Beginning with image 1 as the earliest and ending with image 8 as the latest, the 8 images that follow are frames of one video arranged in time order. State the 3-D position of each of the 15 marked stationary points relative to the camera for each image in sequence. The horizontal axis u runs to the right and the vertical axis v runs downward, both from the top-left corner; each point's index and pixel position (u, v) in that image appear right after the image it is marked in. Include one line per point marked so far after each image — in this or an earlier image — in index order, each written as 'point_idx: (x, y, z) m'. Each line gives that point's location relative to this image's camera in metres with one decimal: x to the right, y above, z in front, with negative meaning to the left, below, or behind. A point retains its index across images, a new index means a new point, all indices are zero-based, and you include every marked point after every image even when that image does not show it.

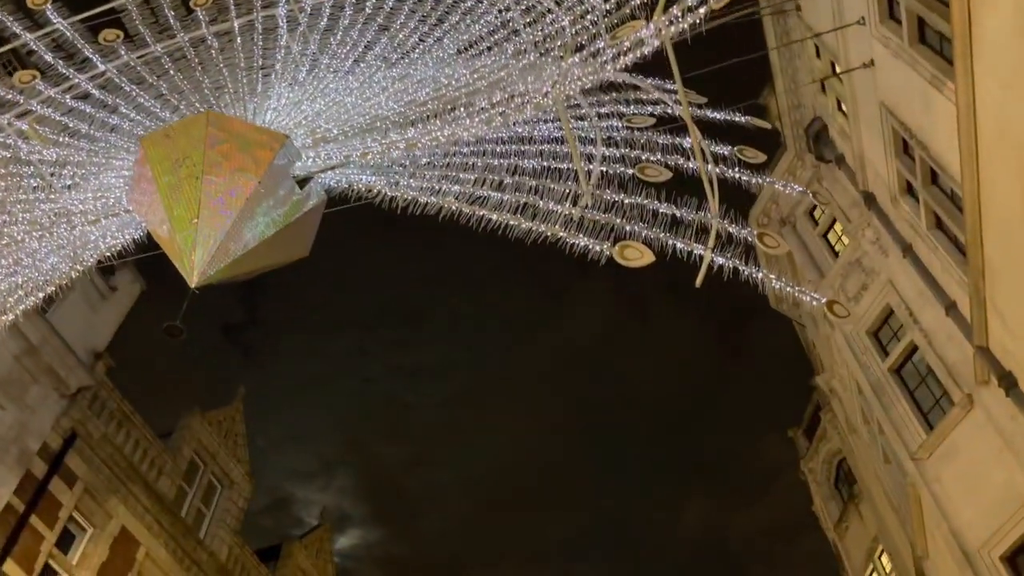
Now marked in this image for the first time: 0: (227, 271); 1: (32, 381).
0: (-3.8, +0.2, +10.7) m
1: (-11.8, -2.2, +20.3) m
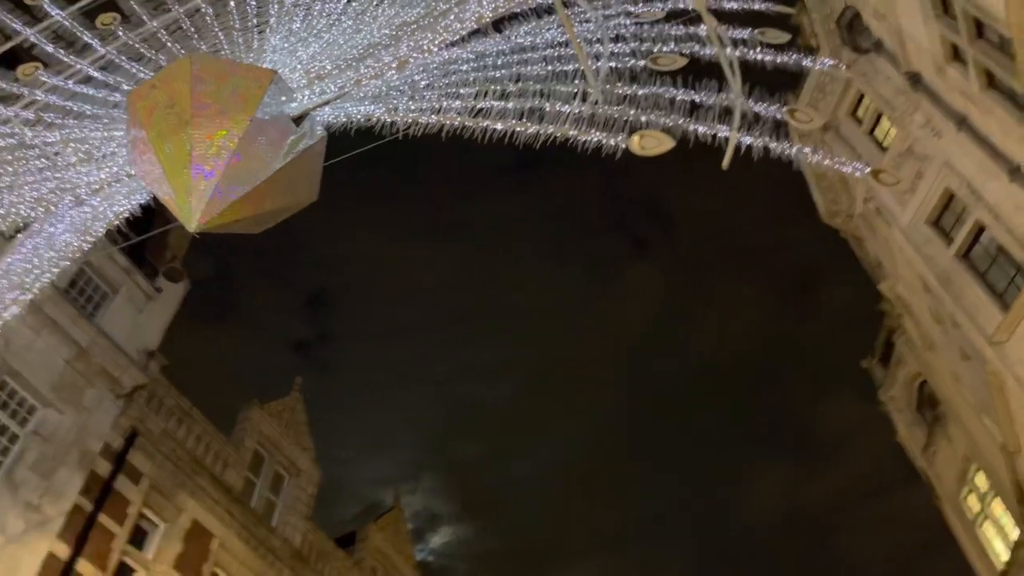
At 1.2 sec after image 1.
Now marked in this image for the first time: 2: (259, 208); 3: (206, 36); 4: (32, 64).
0: (-3.6, +0.8, +10.3) m
1: (-10.6, -2.4, +20.5) m
2: (-3.2, +1.0, +10.5) m
3: (-5.2, +4.3, +14.0) m
4: (-7.6, +3.6, +13.2) m
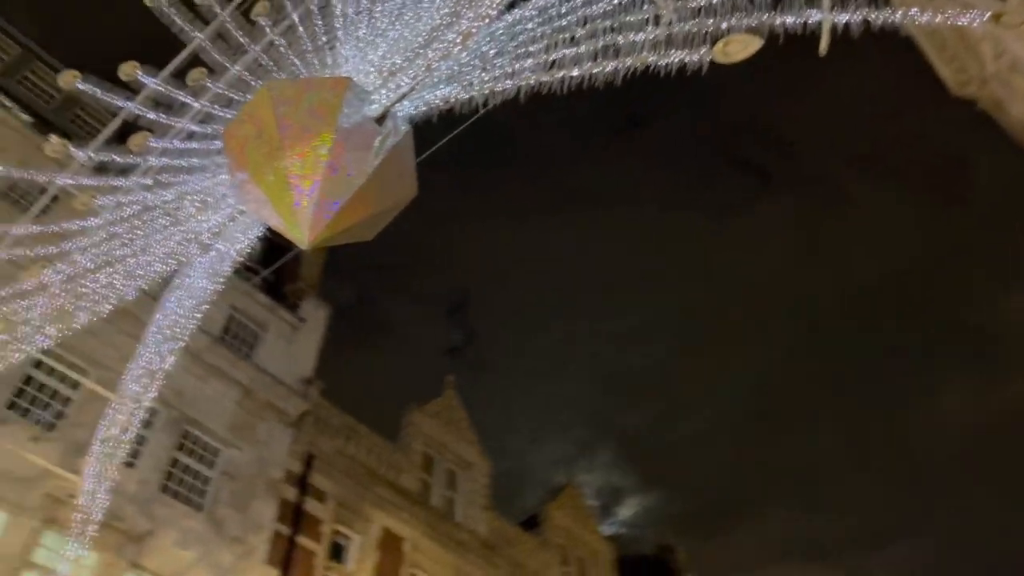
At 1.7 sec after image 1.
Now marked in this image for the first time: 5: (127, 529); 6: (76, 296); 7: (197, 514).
0: (-2.3, +0.7, +10.6) m
1: (-6.7, -3.4, +21.8) m
2: (-1.9, +1.0, +10.7) m
3: (-4.0, +3.9, +14.4) m
4: (-6.3, +2.6, +14.0) m
5: (-7.9, -4.9, +16.9) m
6: (-8.7, -0.2, +16.6) m
7: (-7.2, -5.1, +18.8) m
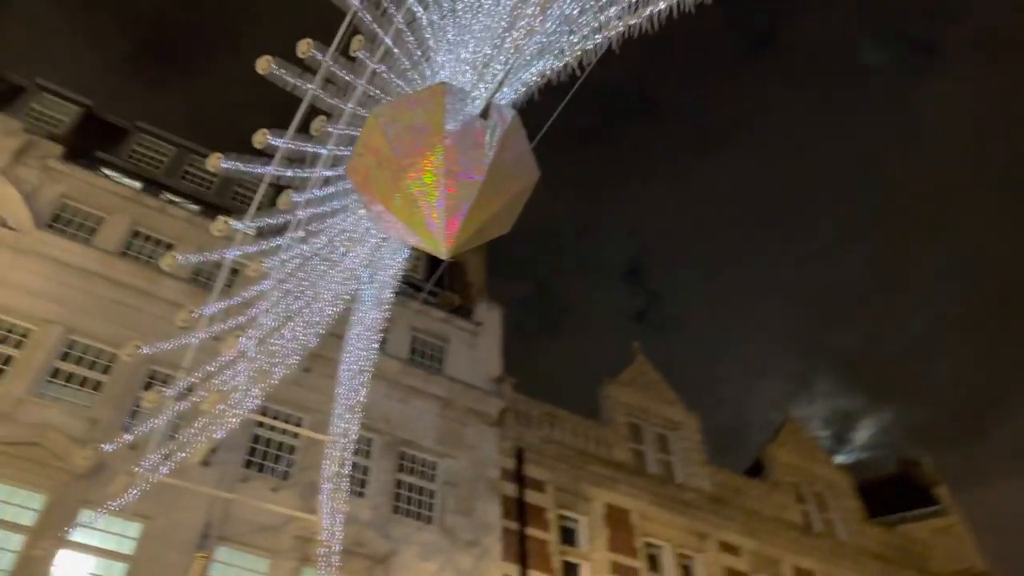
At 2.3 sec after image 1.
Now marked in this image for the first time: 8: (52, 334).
0: (-0.5, +0.7, +10.7) m
1: (-1.3, -3.8, +22.6) m
2: (-0.2, +1.0, +10.7) m
3: (-2.2, +3.6, +14.8) m
4: (-4.1, +1.7, +14.9) m
5: (-3.1, -5.8, +18.1) m
6: (-5.2, -1.4, +17.9) m
7: (-2.0, -5.7, +19.8) m
8: (-10.2, -1.0, +18.2) m
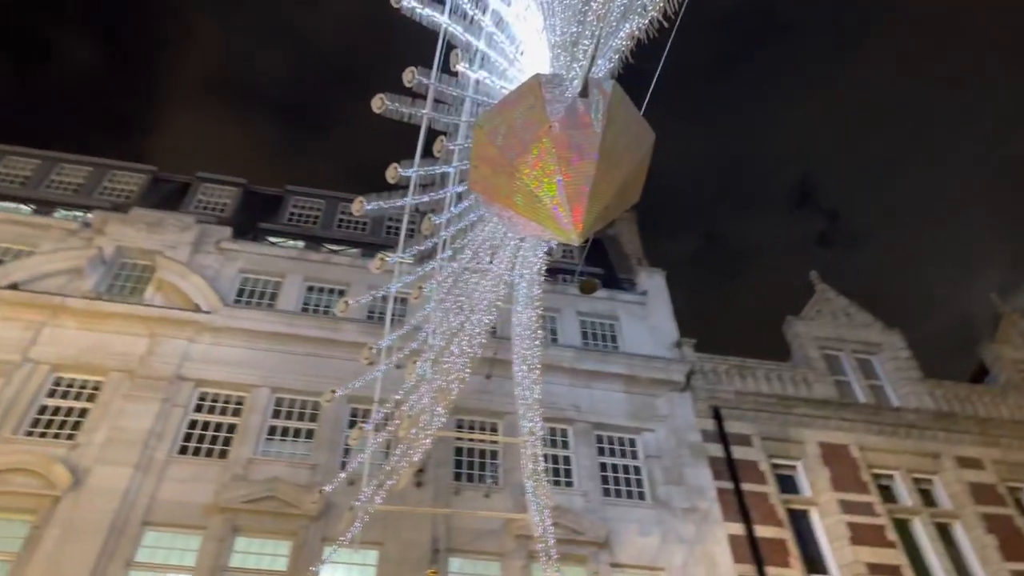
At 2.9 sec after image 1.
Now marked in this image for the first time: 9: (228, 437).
0: (+1.1, +0.9, +10.7) m
1: (+3.8, -3.0, +22.5) m
2: (+1.4, +1.4, +10.6) m
3: (-0.3, +3.6, +15.0) m
4: (-1.7, +1.3, +15.5) m
5: (+1.8, -5.6, +18.4) m
6: (-1.3, -1.9, +18.7) m
7: (+3.2, -5.1, +19.9) m
8: (-6.1, -2.6, +20.0) m
9: (-6.6, -3.5, +19.2) m
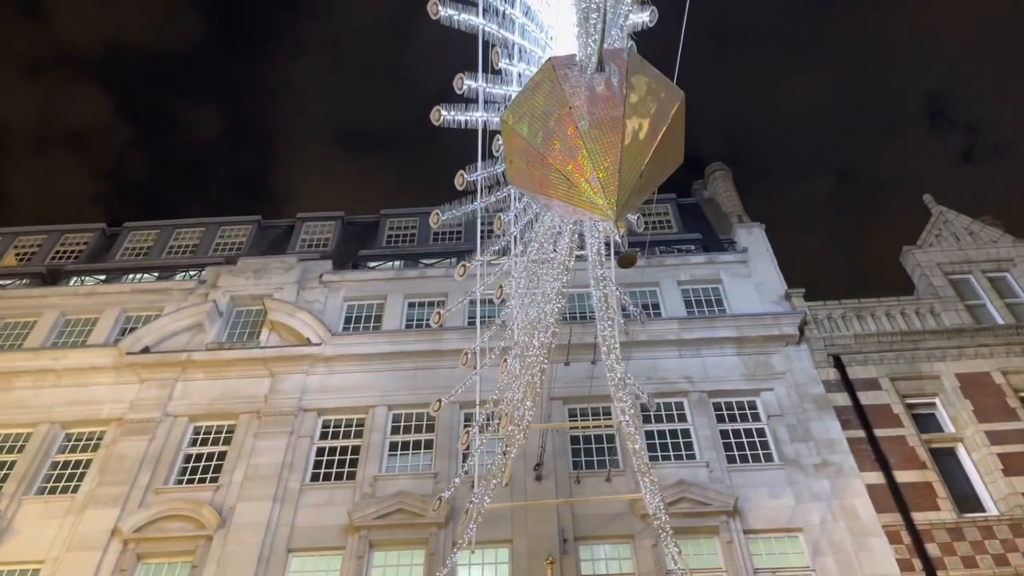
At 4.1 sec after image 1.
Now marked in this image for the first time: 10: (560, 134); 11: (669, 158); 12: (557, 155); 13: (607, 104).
0: (+1.6, +1.3, +10.5) m
1: (+6.7, -1.8, +21.7) m
2: (+1.7, +1.8, +10.4) m
3: (+0.4, +3.7, +15.0) m
4: (-0.5, +1.3, +15.6) m
5: (+4.5, -4.8, +18.0) m
6: (+0.9, -1.7, +18.8) m
7: (+6.1, -4.1, +19.3) m
8: (-3.4, -3.2, +20.8) m
9: (-3.8, -4.1, +20.1) m
10: (+0.7, +1.9, +10.4) m
11: (+2.0, +1.7, +10.7) m
12: (+0.6, +1.7, +10.5) m
13: (+1.2, +2.3, +10.2) m
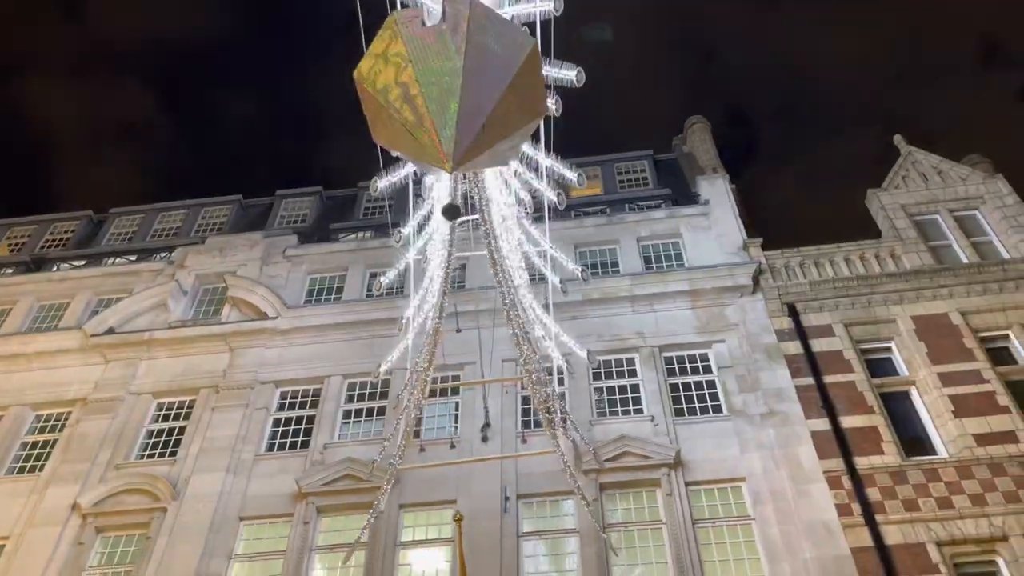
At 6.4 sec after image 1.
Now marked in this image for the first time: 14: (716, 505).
0: (-0.3, +1.9, +10.3) m
1: (+5.5, -0.5, +21.5) m
2: (-0.2, +2.3, +10.3) m
3: (-1.4, +4.4, +14.8) m
4: (-2.1, +2.0, +15.6) m
5: (+3.3, -3.8, +17.9) m
6: (-0.5, -0.8, +18.8) m
7: (+4.8, -2.9, +19.1) m
8: (-4.6, -2.5, +21.1) m
9: (-5.0, -3.4, +20.4) m
10: (-1.2, +2.4, +10.3) m
11: (+0.1, +2.3, +10.6) m
12: (-1.3, +2.2, +10.4) m
13: (-0.8, +2.9, +10.1) m
14: (+4.3, -4.6, +17.5) m
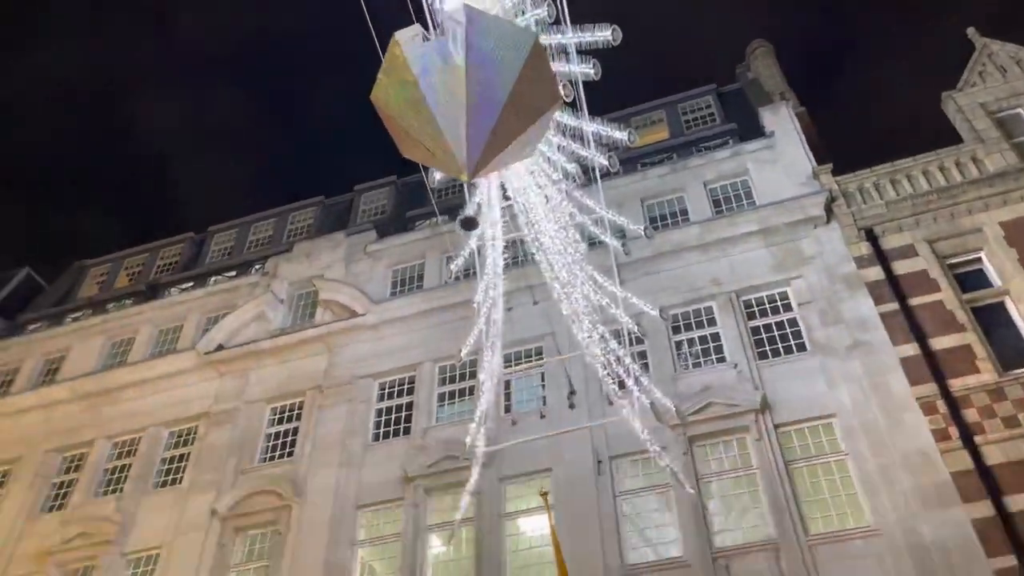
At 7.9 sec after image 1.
0: (-0.1, +2.0, +10.7) m
1: (+7.3, +1.2, +21.1) m
2: (-0.1, +2.4, +10.6) m
3: (-1.1, +4.6, +15.1) m
4: (-1.3, +2.2, +16.1) m
5: (+5.2, -2.6, +18.0) m
6: (+1.2, -0.1, +19.2) m
7: (+6.7, -1.5, +19.0) m
8: (-2.3, -2.2, +22.1) m
9: (-2.7, -3.3, +21.6) m
10: (-1.1, +2.3, +10.7) m
11: (+0.3, +2.5, +10.8) m
12: (-1.1, +2.1, +10.9) m
13: (-0.8, +2.8, +10.4) m
14: (+6.3, -3.3, +17.5) m
